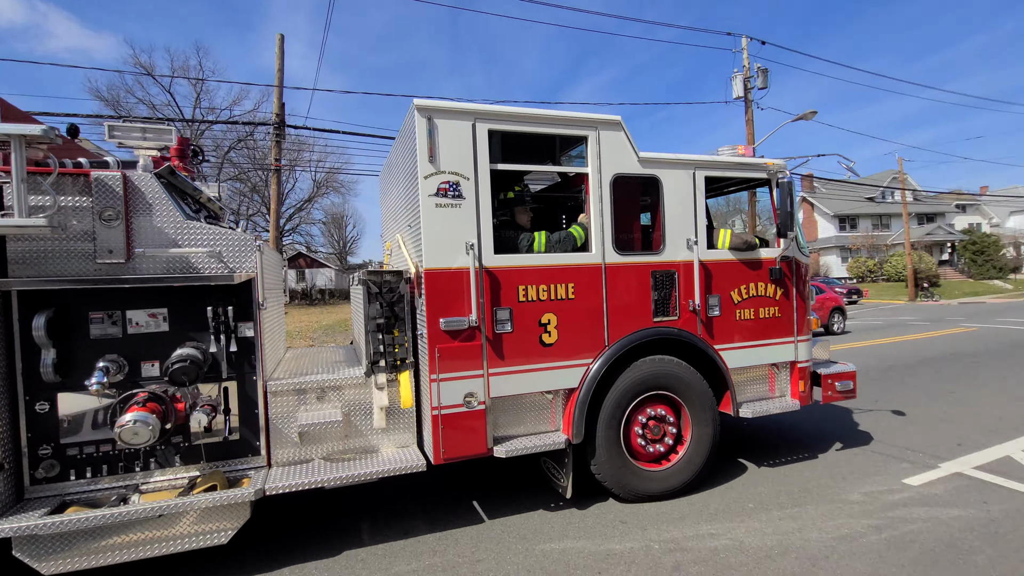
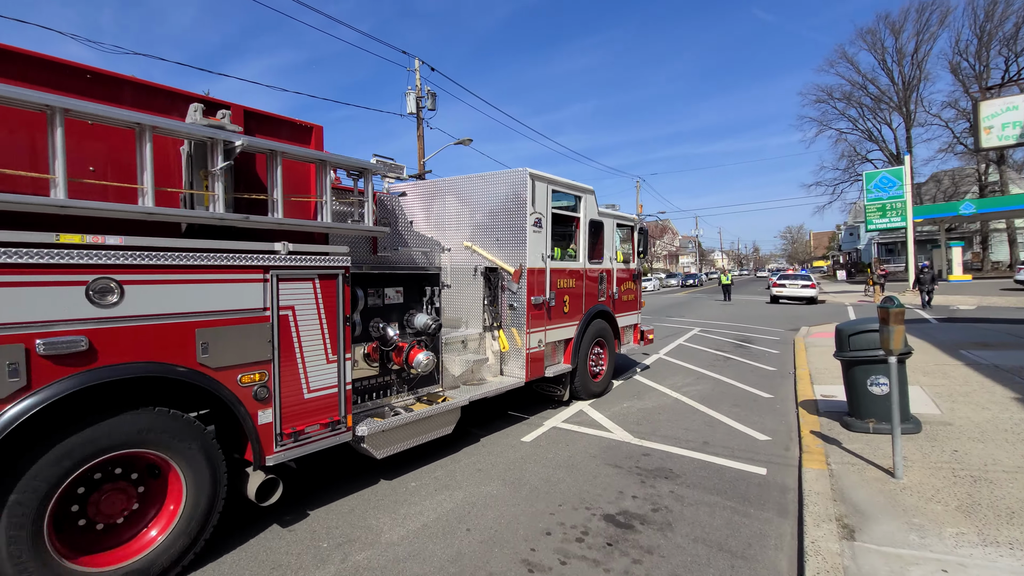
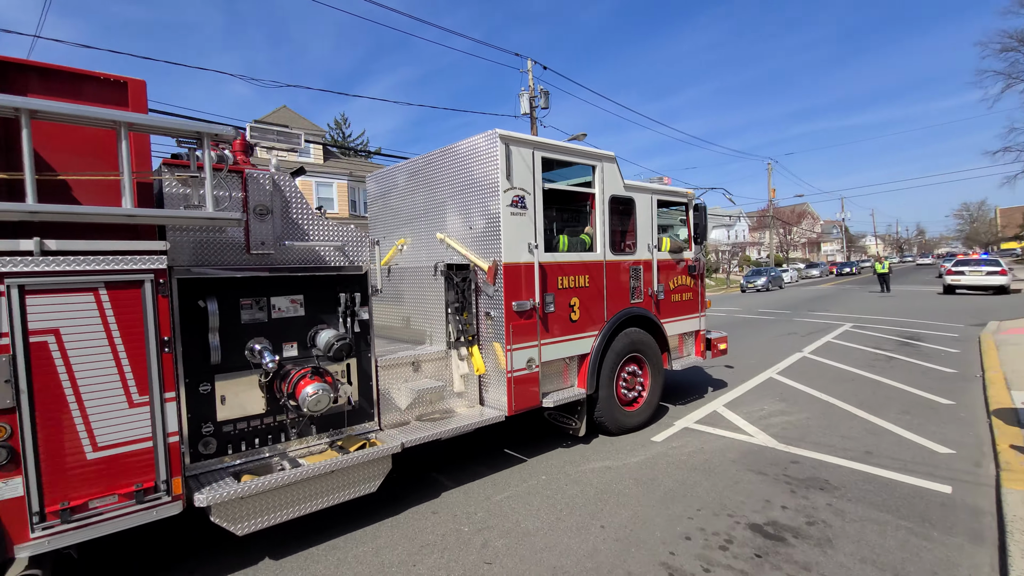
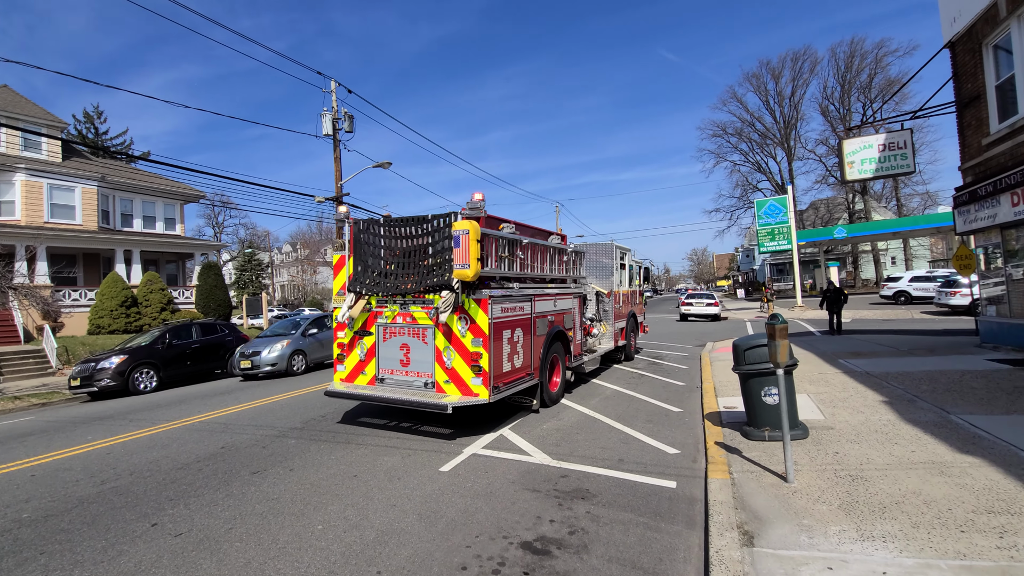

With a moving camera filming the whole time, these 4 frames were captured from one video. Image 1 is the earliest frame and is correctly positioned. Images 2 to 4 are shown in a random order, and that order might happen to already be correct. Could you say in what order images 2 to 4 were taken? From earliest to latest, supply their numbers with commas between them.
3, 2, 4
